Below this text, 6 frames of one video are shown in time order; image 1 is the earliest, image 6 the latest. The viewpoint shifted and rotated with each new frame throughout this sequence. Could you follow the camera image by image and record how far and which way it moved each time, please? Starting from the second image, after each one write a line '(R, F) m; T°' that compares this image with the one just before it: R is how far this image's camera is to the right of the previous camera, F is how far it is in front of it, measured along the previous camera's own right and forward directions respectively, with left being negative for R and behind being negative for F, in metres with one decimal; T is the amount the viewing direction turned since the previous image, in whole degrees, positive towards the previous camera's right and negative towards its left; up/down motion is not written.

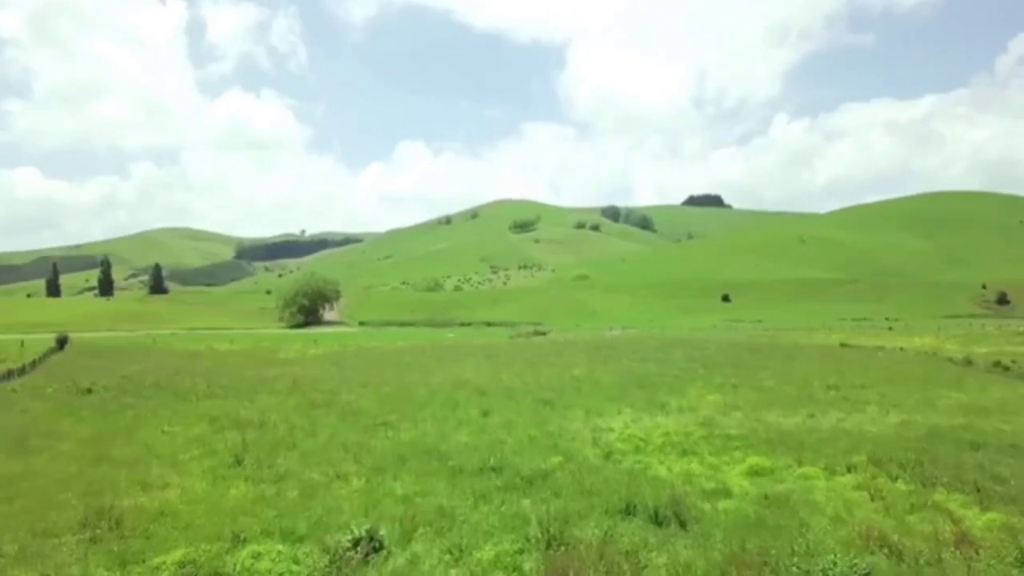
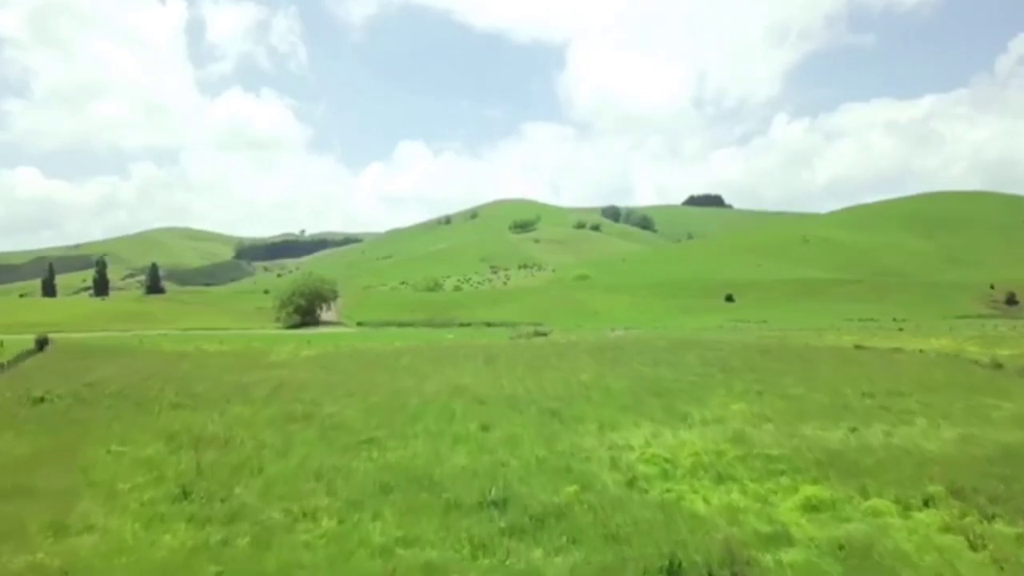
(-0.1, +2.4) m; 0°
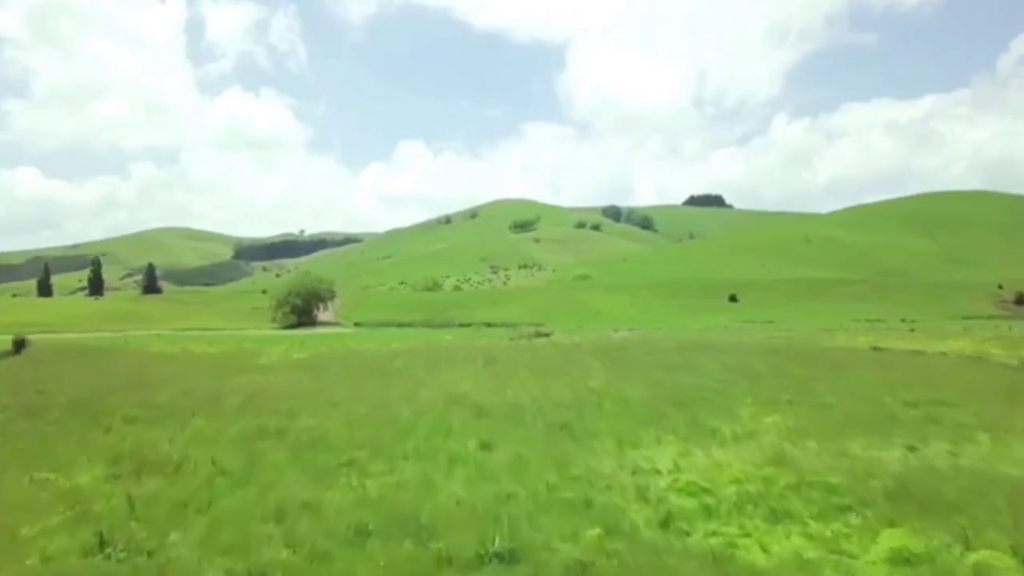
(-0.1, +2.5) m; 0°
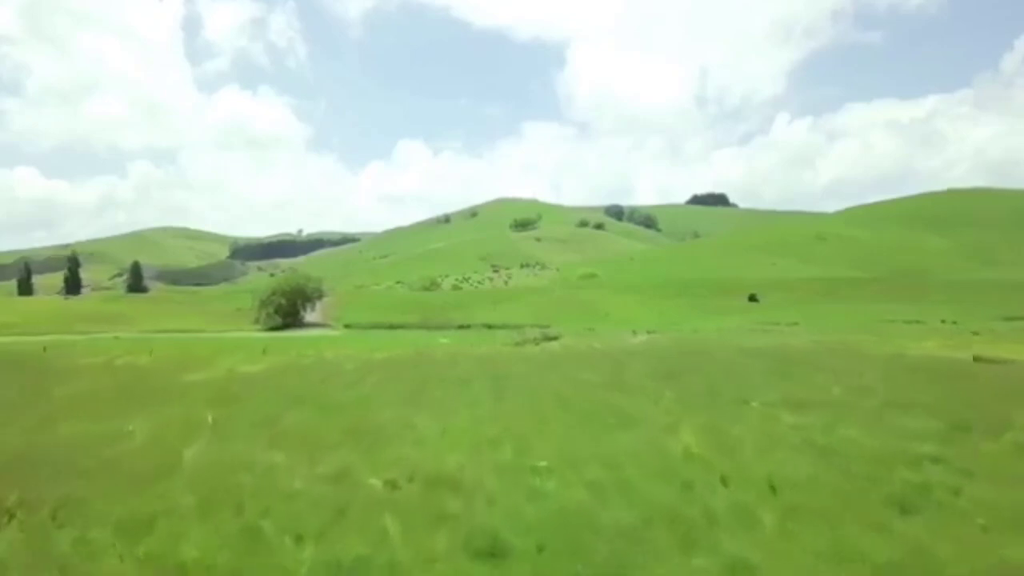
(-0.5, +11.5) m; 0°
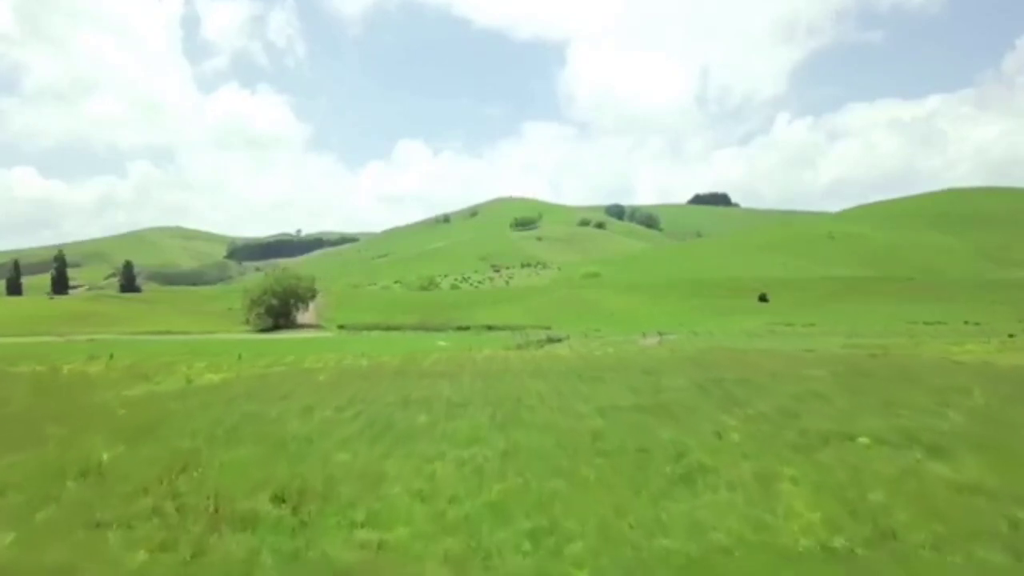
(-0.2, +5.6) m; 0°
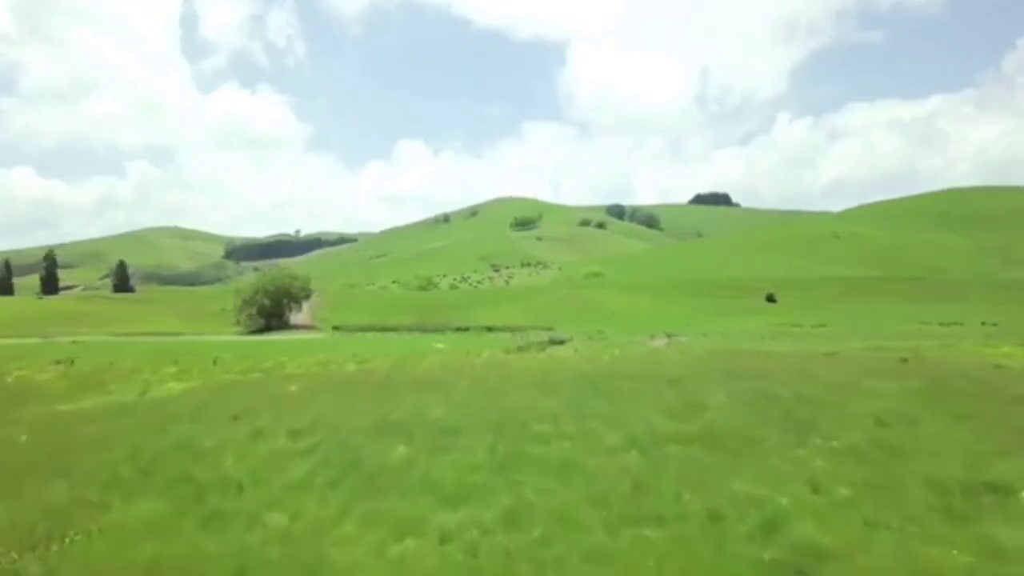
(-0.1, +4.0) m; 0°
